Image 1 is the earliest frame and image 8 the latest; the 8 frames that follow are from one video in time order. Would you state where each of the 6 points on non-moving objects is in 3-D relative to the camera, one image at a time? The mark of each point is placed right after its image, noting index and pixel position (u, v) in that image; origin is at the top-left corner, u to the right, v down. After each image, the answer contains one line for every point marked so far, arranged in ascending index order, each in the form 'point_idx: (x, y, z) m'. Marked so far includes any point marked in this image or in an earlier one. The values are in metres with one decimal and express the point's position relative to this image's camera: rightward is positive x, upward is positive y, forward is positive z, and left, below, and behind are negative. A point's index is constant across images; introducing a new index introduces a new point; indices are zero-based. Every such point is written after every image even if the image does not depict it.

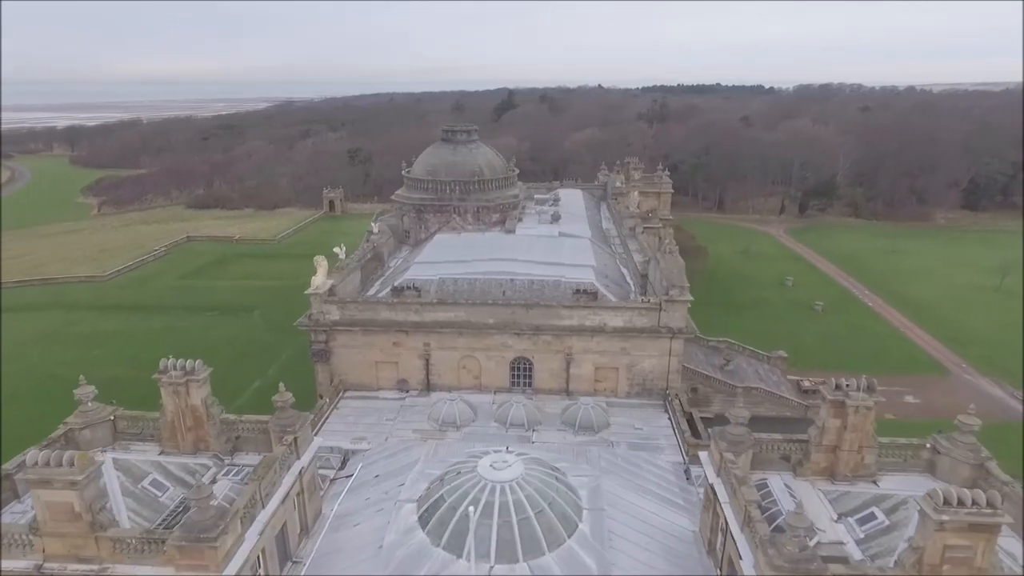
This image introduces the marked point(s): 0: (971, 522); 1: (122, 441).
0: (+8.9, -4.5, +12.0) m
1: (-11.8, -4.6, +18.6) m
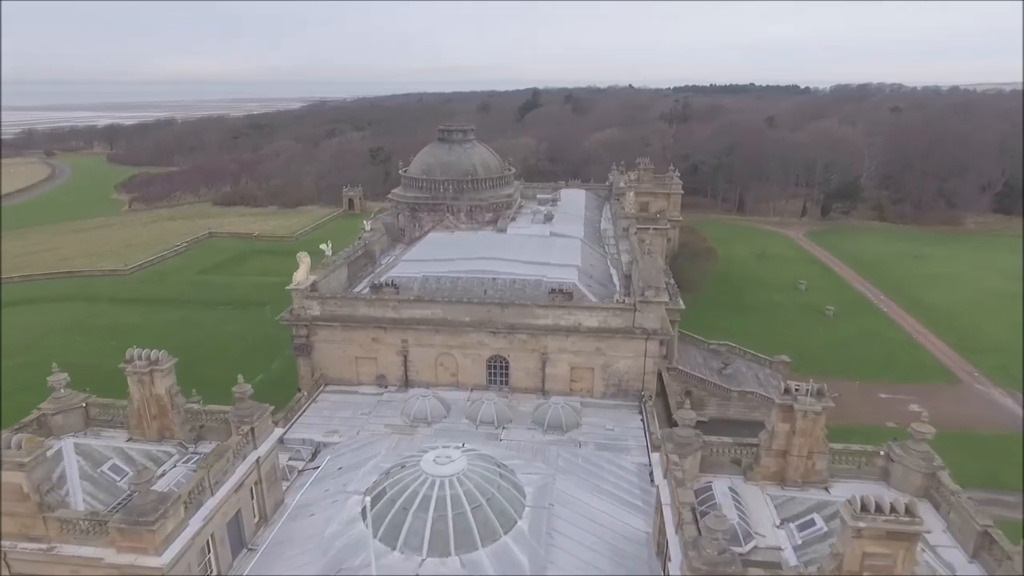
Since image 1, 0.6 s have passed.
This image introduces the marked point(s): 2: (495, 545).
0: (+7.2, -4.6, +11.8) m
1: (-13.1, -4.4, +19.4) m
2: (-0.4, -6.3, +15.0) m
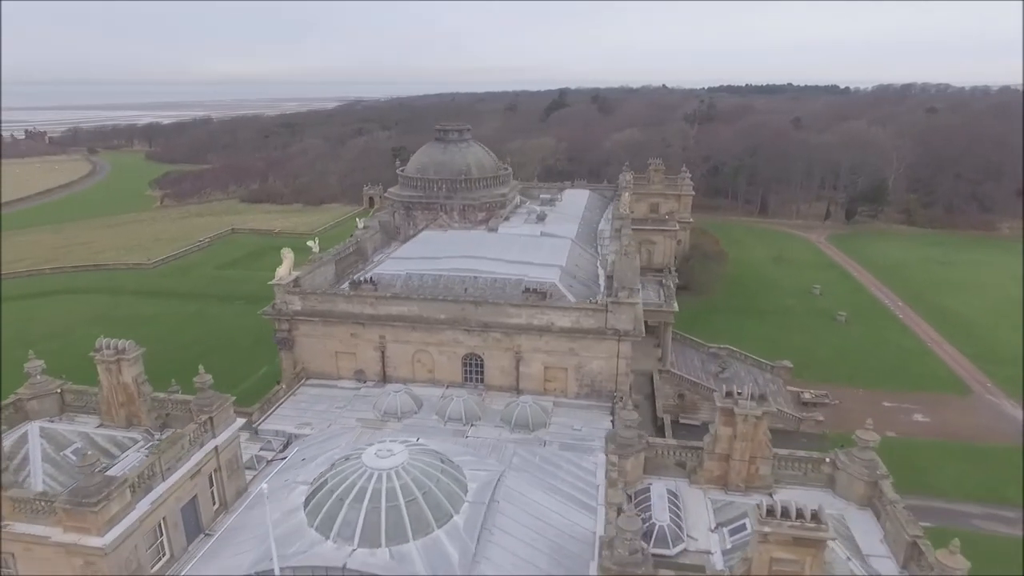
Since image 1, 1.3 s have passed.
0: (+5.3, -4.7, +11.6) m
1: (-14.6, -4.1, +20.3) m
2: (-2.1, -6.2, +15.3) m
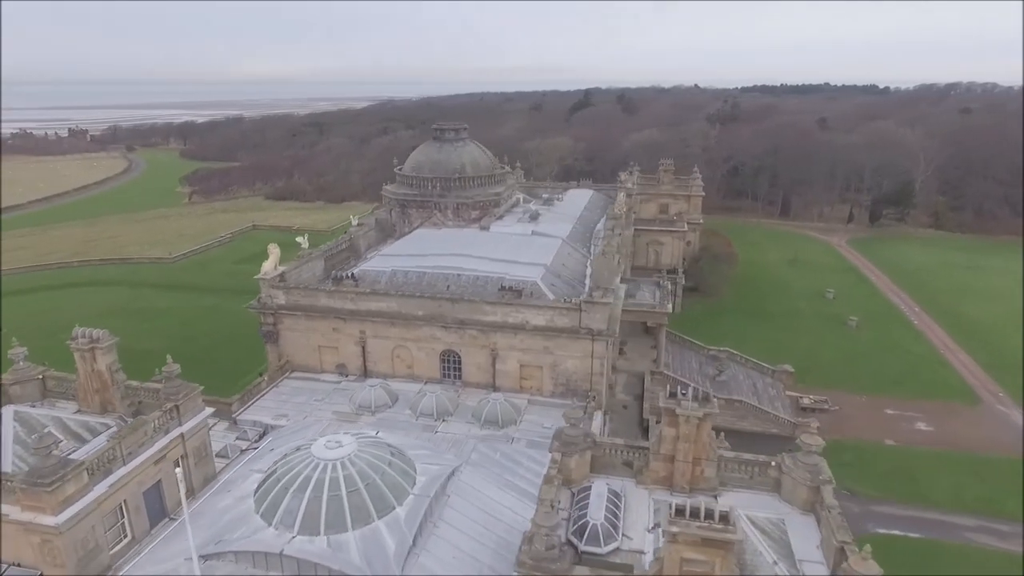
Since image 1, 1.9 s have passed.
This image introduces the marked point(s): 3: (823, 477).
0: (+3.6, -4.6, +11.6) m
1: (-15.9, -3.8, +21.2) m
2: (-3.7, -6.1, +15.6) m
3: (+7.7, -4.7, +15.4) m
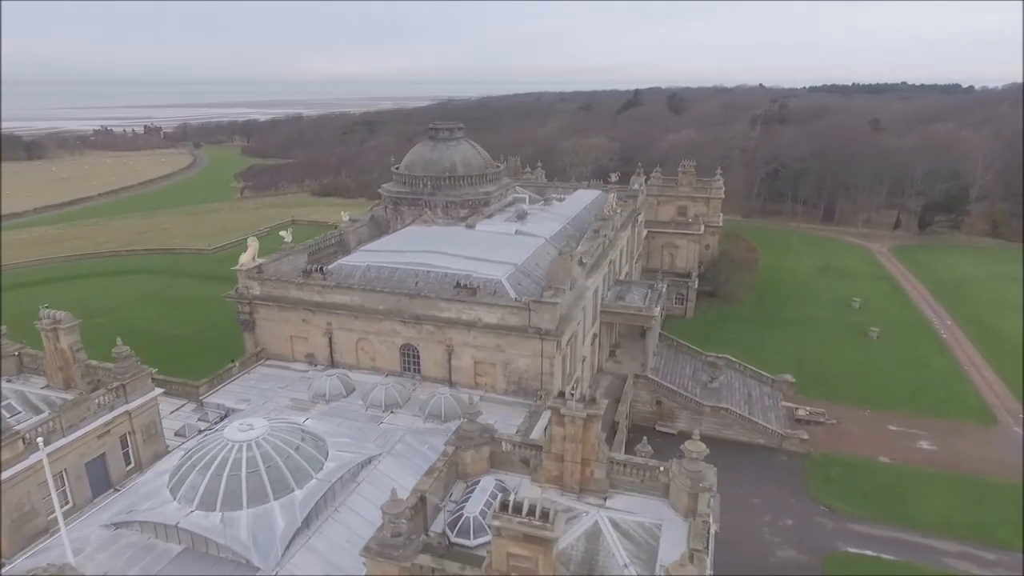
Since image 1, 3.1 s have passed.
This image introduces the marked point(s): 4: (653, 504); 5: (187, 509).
0: (+0.2, -4.6, +11.7) m
1: (-18.2, -3.2, +23.1) m
2: (-6.7, -5.9, +16.4) m
3: (+4.7, -4.8, +15.2) m
4: (+3.6, -5.6, +16.0) m
5: (-8.6, -5.9, +16.4) m
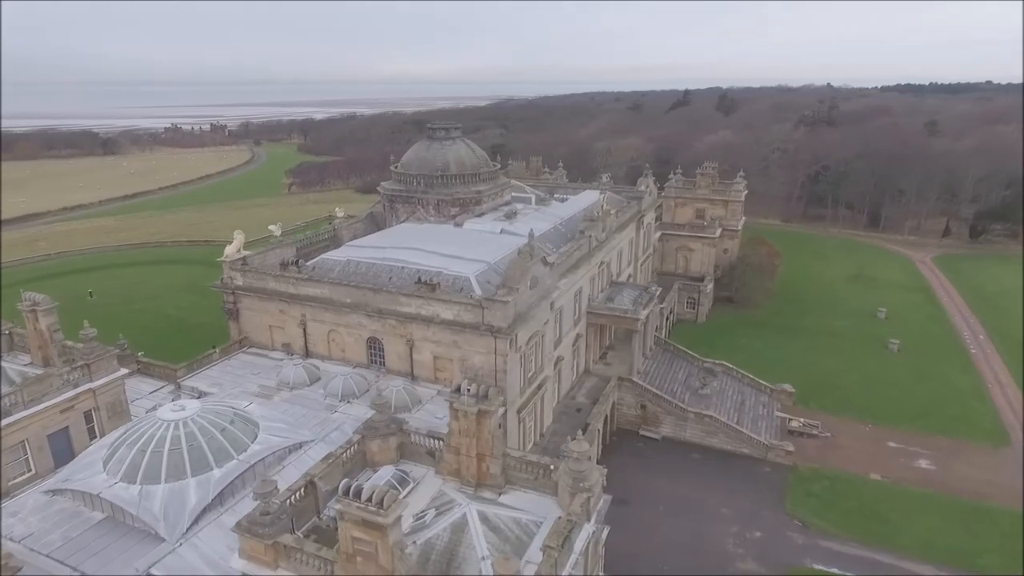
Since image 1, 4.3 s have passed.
0: (-3.0, -4.5, +12.2) m
1: (-20.3, -2.6, +25.1) m
2: (-9.5, -5.6, +17.5) m
3: (+1.8, -4.8, +15.2) m
4: (+0.8, -5.6, +16.2) m
5: (-11.4, -5.5, +17.6) m
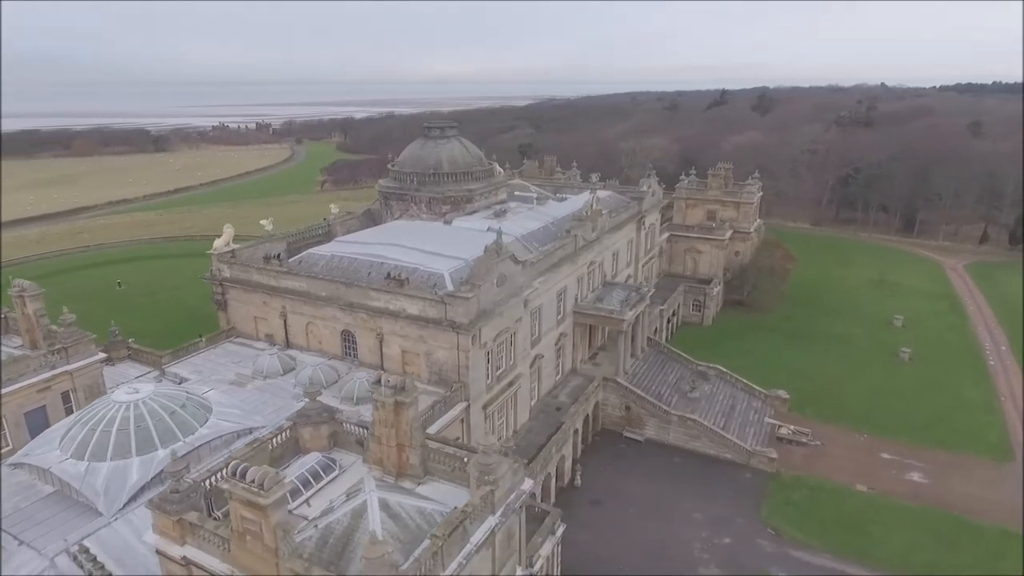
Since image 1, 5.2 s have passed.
0: (-5.5, -4.3, +12.7) m
1: (-21.8, -2.0, +26.8) m
2: (-11.6, -5.2, +18.4) m
3: (-0.5, -4.7, +15.5) m
4: (-1.5, -5.5, +16.4) m
5: (-13.5, -5.1, +18.7) m
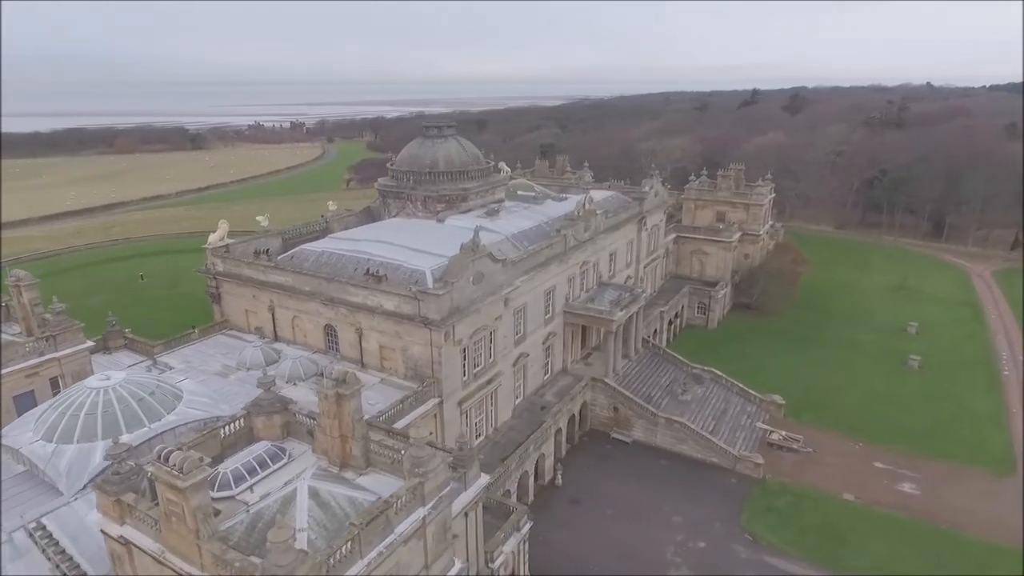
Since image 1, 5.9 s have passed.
0: (-7.4, -4.1, +13.3) m
1: (-22.9, -1.5, +28.2) m
2: (-13.2, -4.9, +19.3) m
3: (-2.3, -4.6, +15.7) m
4: (-3.2, -5.4, +16.8) m
5: (-15.1, -4.8, +19.7) m
